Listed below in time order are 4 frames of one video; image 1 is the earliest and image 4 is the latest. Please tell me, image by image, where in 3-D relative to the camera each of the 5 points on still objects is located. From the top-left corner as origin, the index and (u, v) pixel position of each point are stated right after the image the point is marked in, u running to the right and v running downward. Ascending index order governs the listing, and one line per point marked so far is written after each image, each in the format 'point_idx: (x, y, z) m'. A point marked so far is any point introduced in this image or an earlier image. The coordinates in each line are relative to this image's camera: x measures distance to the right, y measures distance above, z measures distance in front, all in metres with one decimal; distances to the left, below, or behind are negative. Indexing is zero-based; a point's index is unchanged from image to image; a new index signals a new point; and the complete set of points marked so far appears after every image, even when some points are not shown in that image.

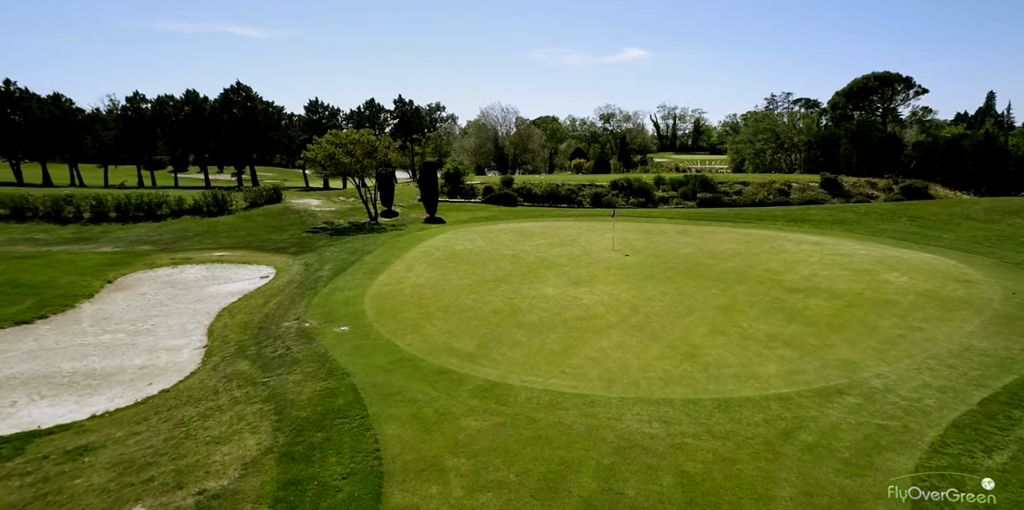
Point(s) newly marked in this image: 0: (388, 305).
0: (-3.5, -1.3, +14.2) m
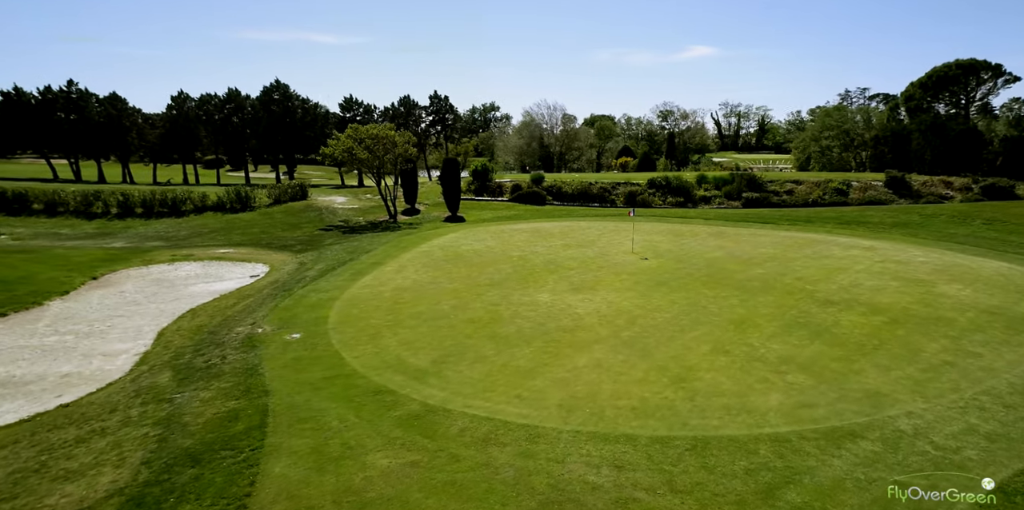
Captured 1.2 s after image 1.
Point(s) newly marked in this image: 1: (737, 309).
0: (-4.1, -1.3, +13.1) m
1: (+6.4, -1.6, +14.7) m
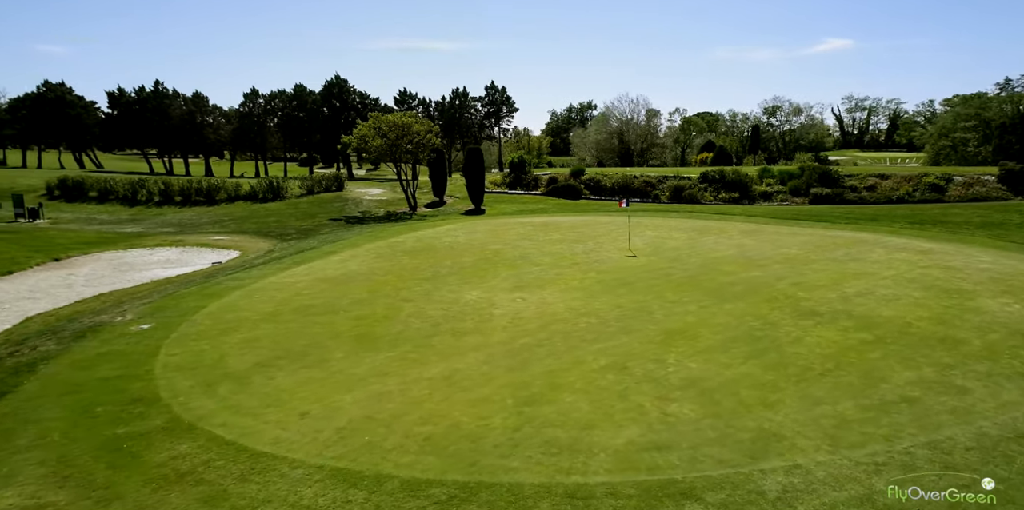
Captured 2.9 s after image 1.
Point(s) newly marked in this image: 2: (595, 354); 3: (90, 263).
0: (-6.4, -1.0, +12.5) m
1: (+4.2, -1.5, +12.3) m
2: (+1.7, -1.9, +10.1) m
3: (-13.8, -0.3, +16.7) m
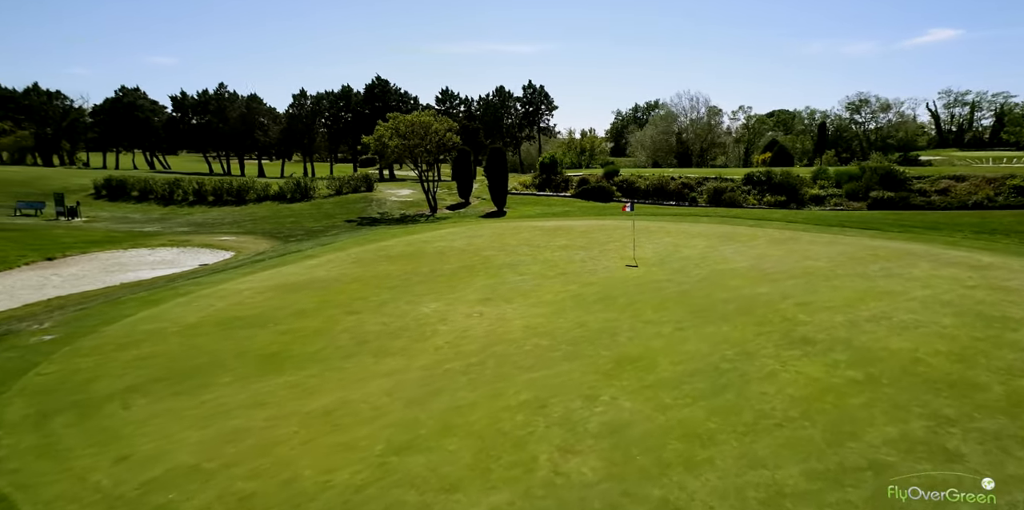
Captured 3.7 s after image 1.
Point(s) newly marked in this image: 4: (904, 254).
0: (-7.6, -1.1, +12.1) m
1: (+2.9, -1.8, +10.7) m
2: (+0.3, -2.2, +8.9) m
3: (-14.4, -0.3, +17.2) m
4: (+14.4, 0.0, +18.9) m
